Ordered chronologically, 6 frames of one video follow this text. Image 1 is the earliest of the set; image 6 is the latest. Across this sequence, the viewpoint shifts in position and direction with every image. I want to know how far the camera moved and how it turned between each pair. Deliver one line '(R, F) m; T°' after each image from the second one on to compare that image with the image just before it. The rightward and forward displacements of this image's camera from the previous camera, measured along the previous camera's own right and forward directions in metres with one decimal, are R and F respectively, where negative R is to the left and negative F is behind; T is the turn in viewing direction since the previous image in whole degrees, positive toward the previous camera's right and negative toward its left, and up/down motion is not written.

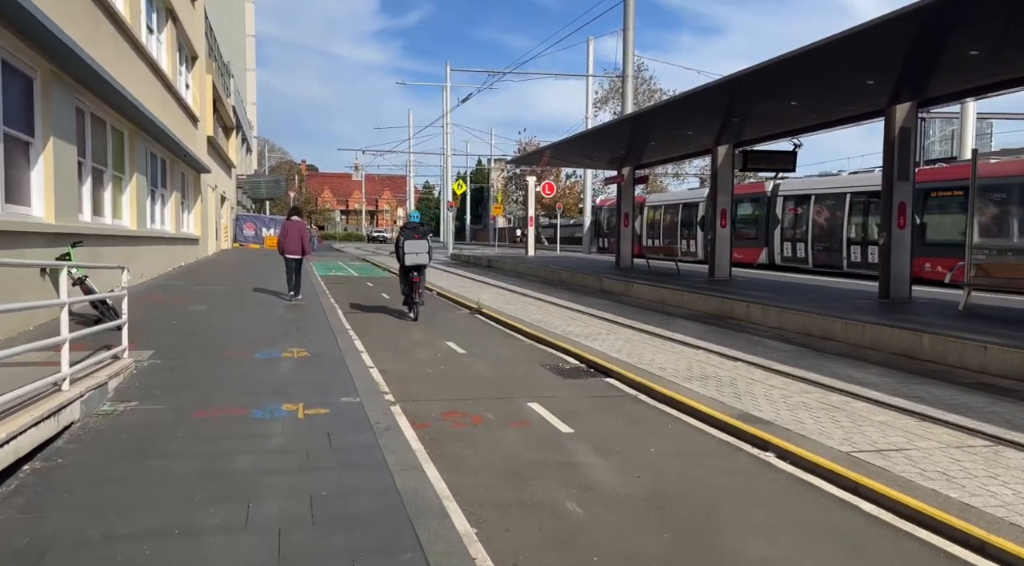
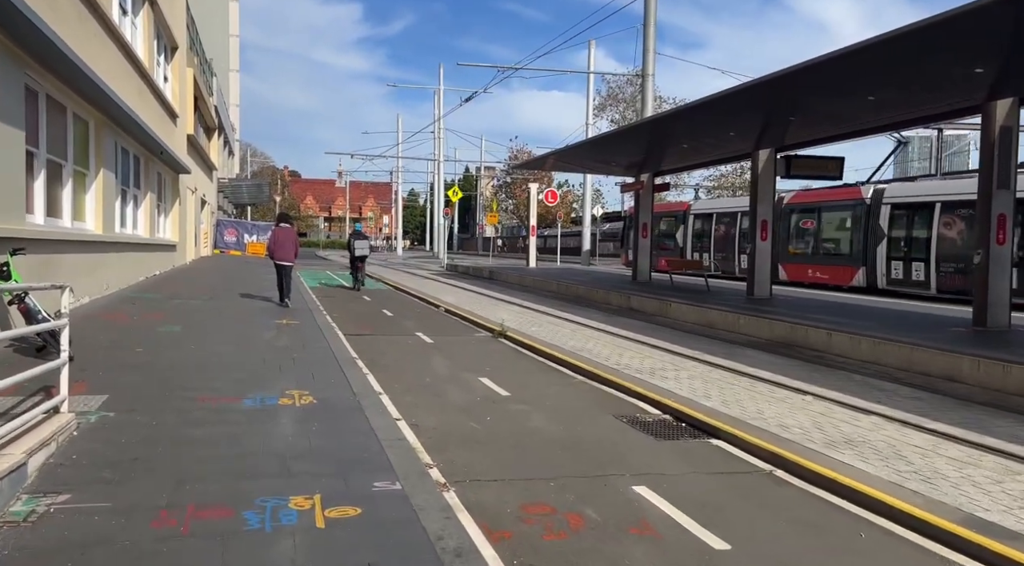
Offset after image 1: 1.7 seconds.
(-0.8, +1.9) m; +1°
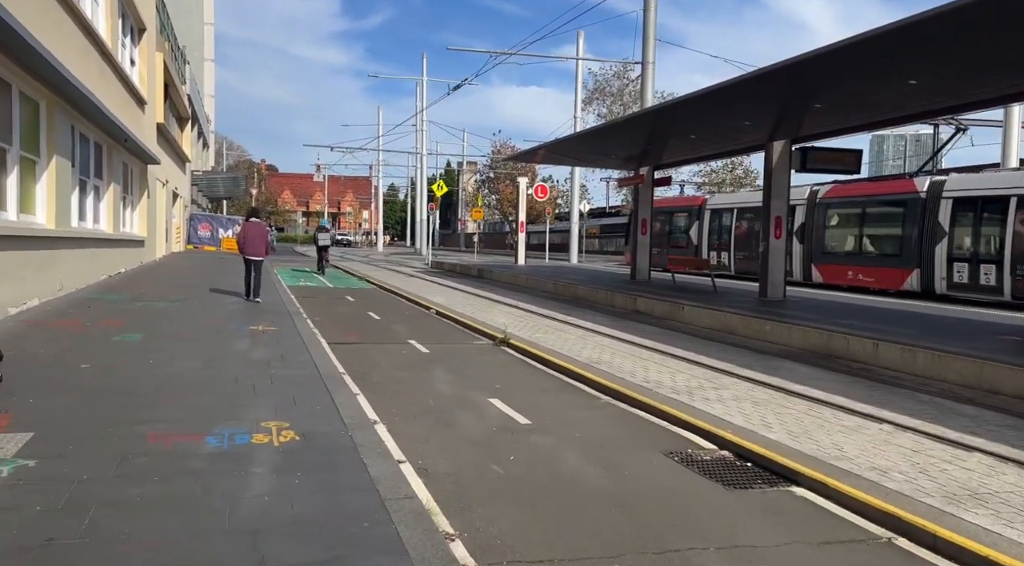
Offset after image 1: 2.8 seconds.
(-0.4, +1.2) m; +2°
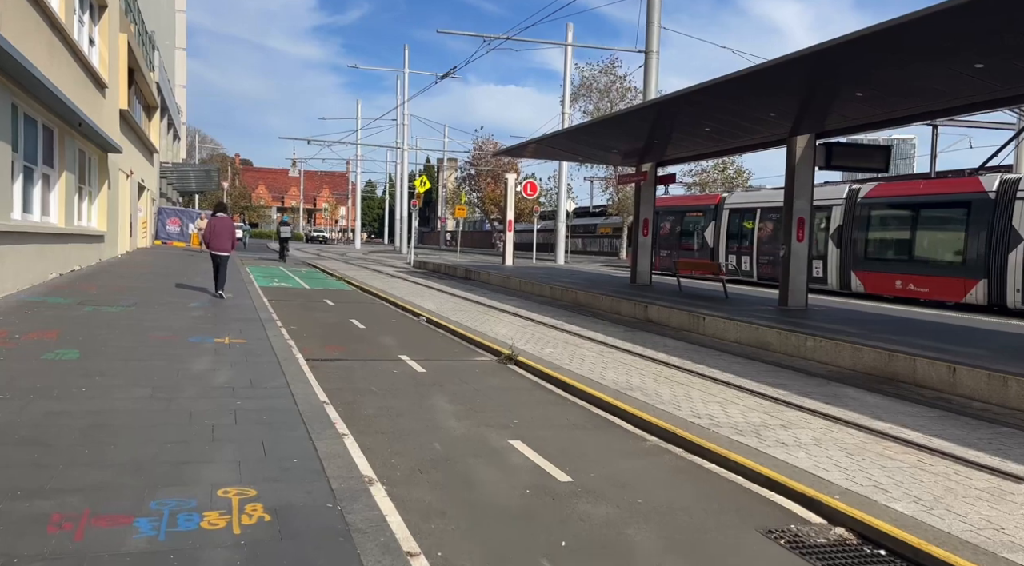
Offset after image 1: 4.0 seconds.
(-0.4, +1.4) m; +2°
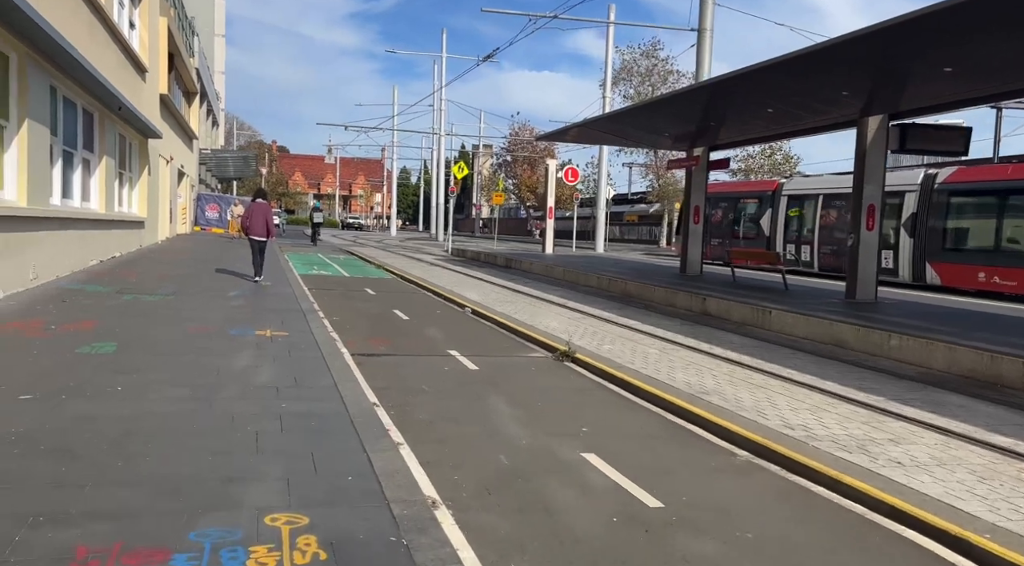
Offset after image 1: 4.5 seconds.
(-0.3, +0.6) m; -3°
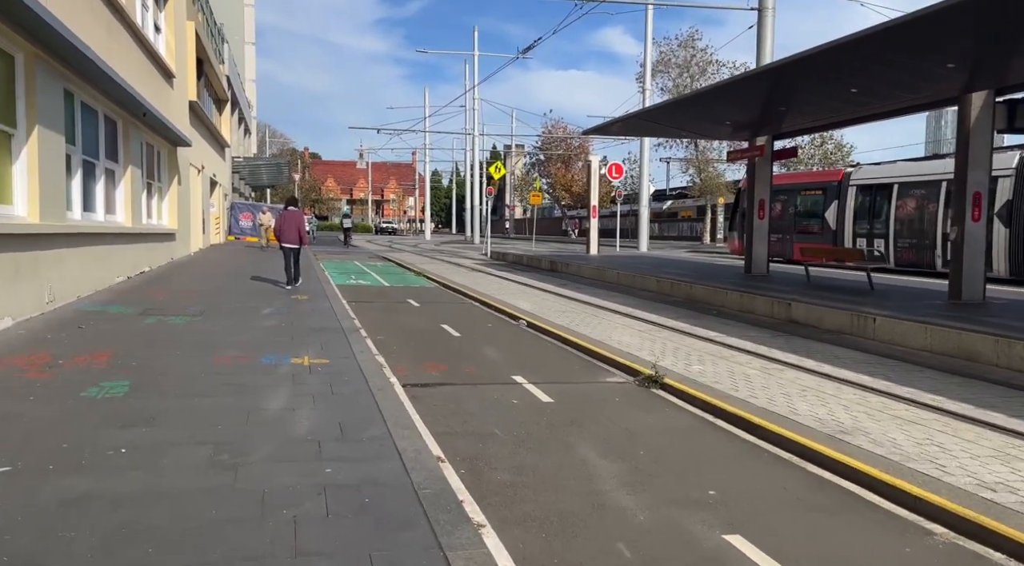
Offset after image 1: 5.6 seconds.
(-0.4, +1.3) m; -3°
